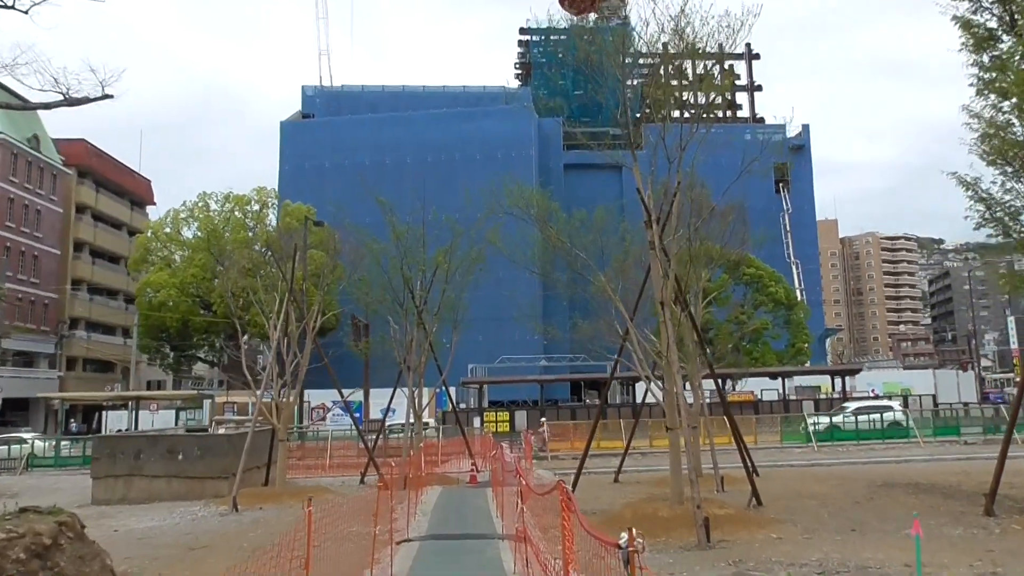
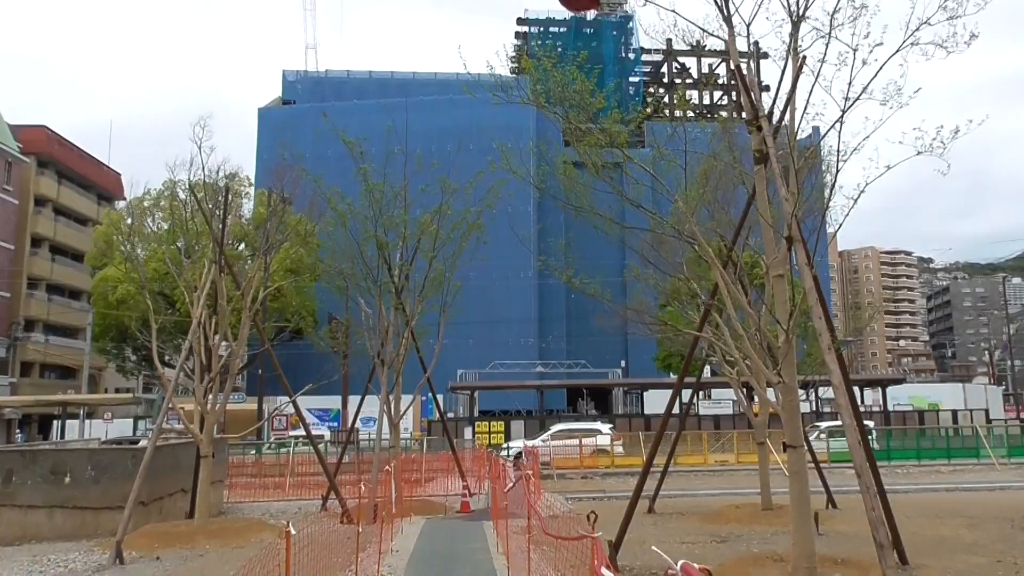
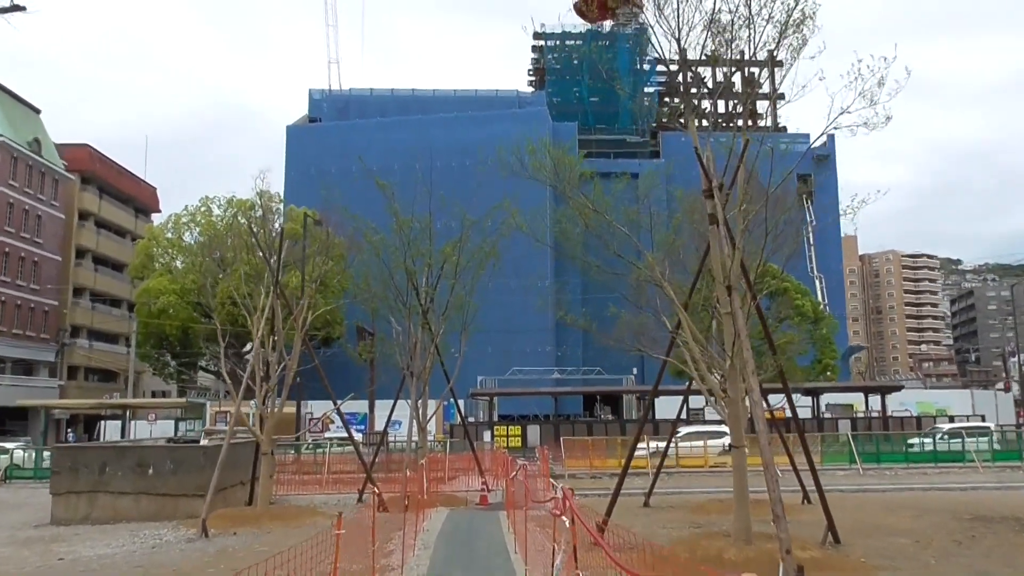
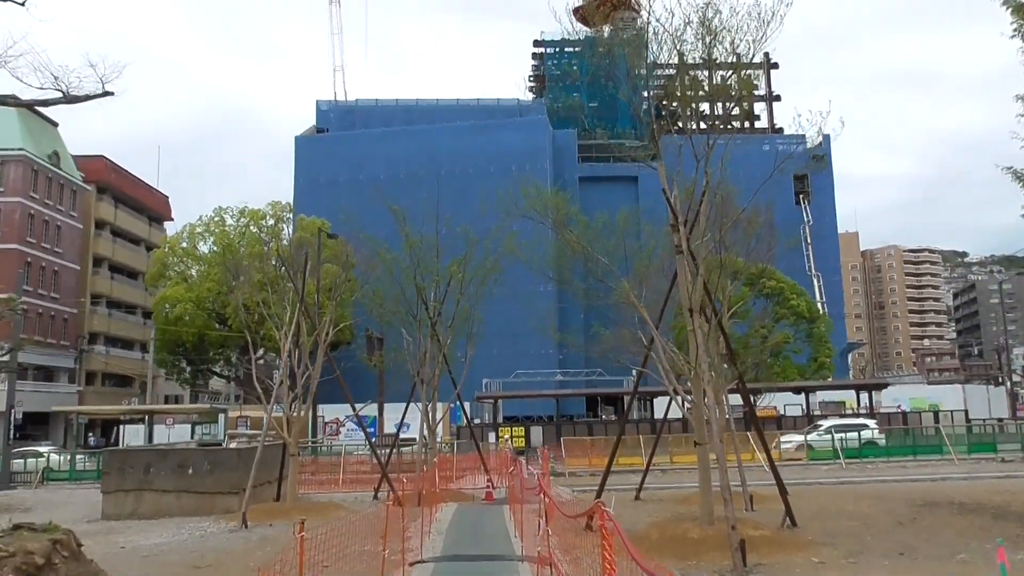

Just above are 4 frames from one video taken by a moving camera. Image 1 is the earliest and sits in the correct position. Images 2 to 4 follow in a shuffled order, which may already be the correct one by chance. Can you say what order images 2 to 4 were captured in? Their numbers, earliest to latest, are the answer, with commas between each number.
4, 3, 2
